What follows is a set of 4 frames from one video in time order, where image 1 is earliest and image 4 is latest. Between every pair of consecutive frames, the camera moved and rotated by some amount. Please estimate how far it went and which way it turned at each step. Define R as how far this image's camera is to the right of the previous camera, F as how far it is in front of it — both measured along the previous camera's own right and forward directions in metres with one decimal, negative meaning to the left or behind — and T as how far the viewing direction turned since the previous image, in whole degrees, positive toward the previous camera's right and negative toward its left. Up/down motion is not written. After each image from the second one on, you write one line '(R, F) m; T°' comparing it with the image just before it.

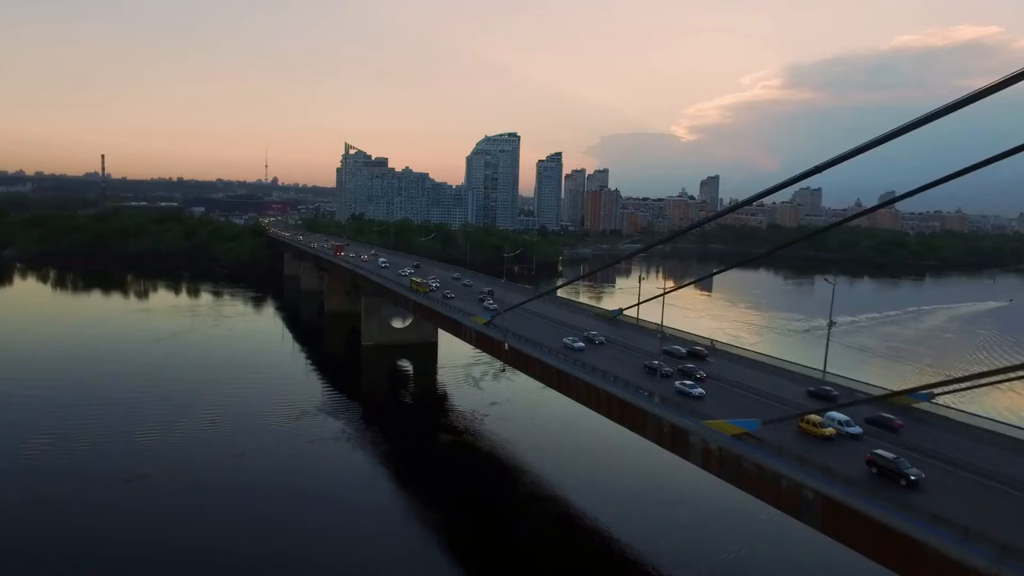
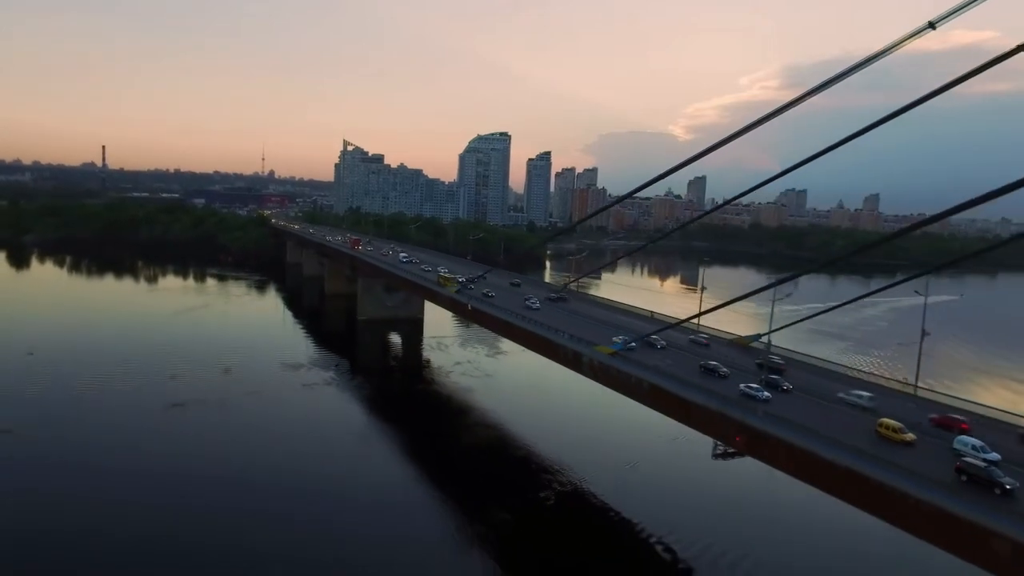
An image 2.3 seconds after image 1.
(+0.2, -0.8) m; 0°
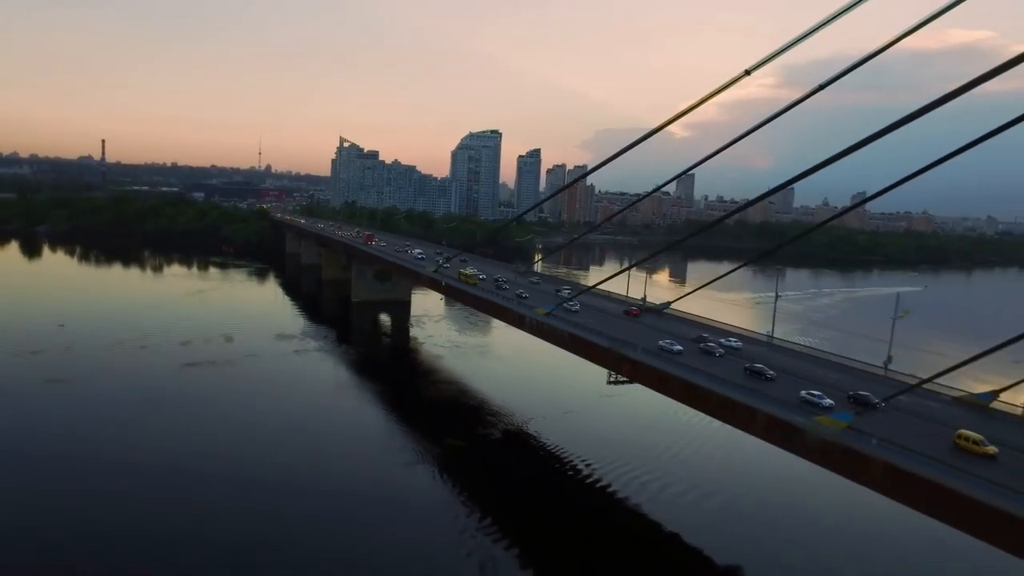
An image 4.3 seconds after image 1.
(+0.2, -0.7) m; 0°
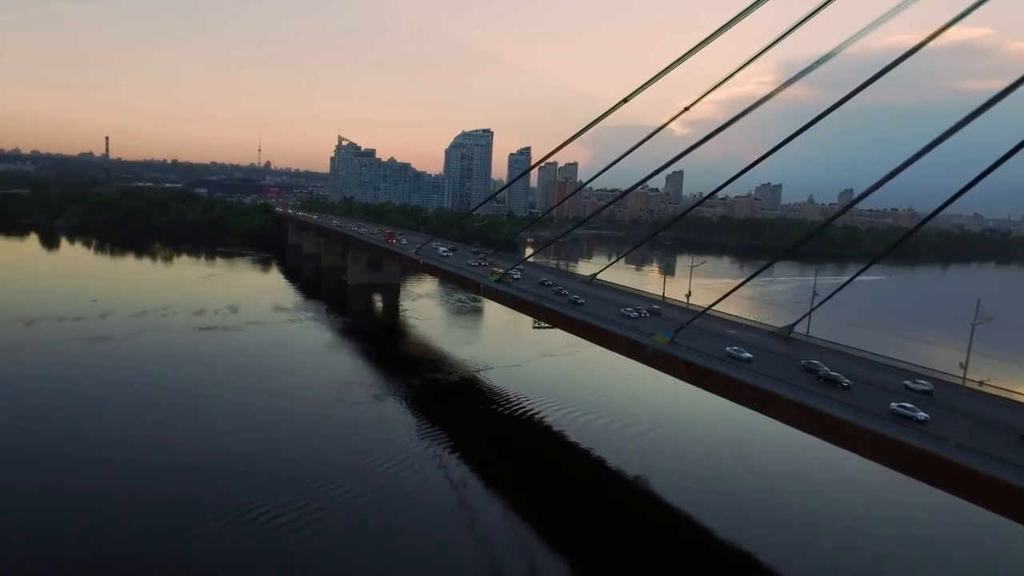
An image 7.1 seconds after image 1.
(+0.2, -0.9) m; 0°
